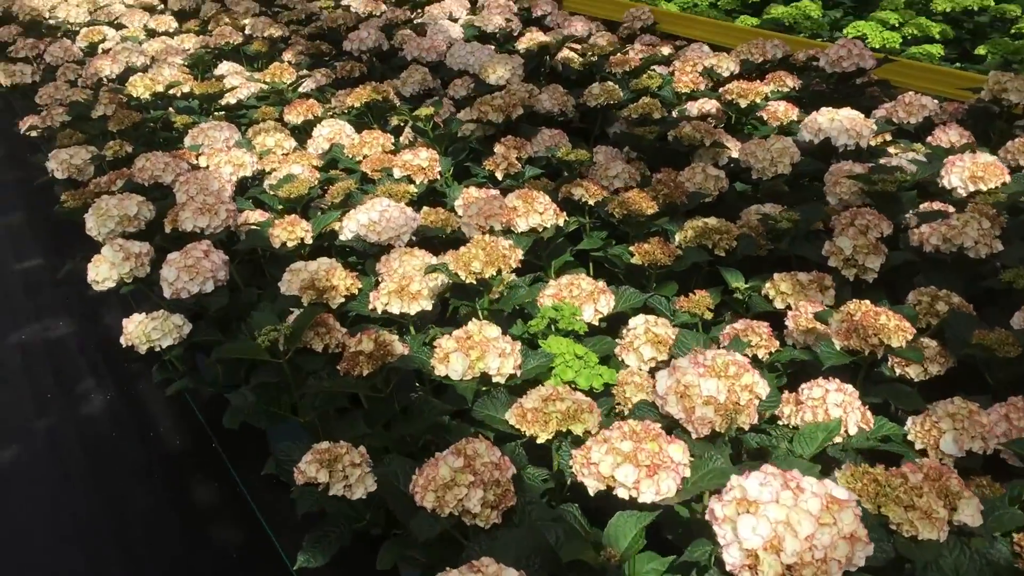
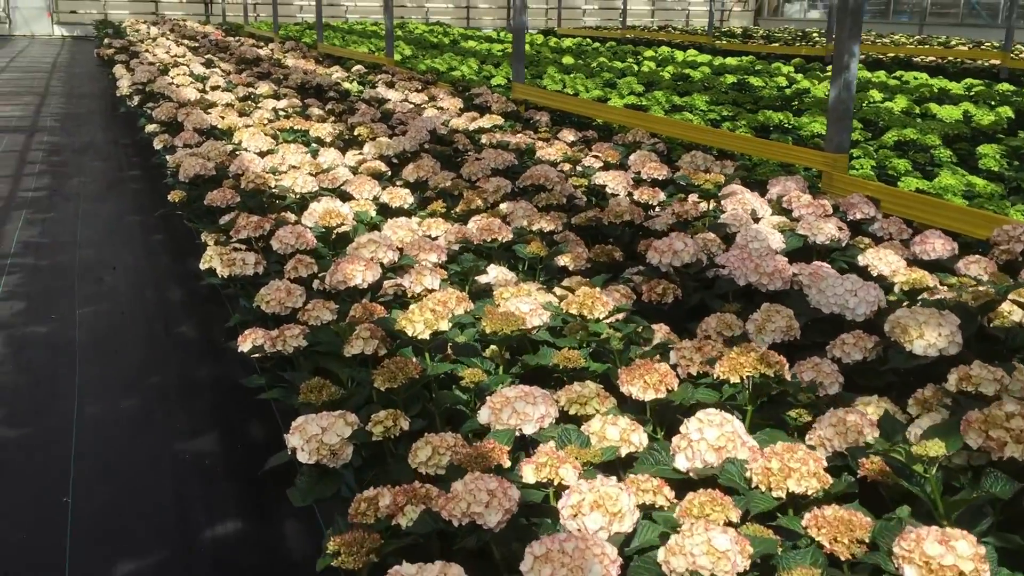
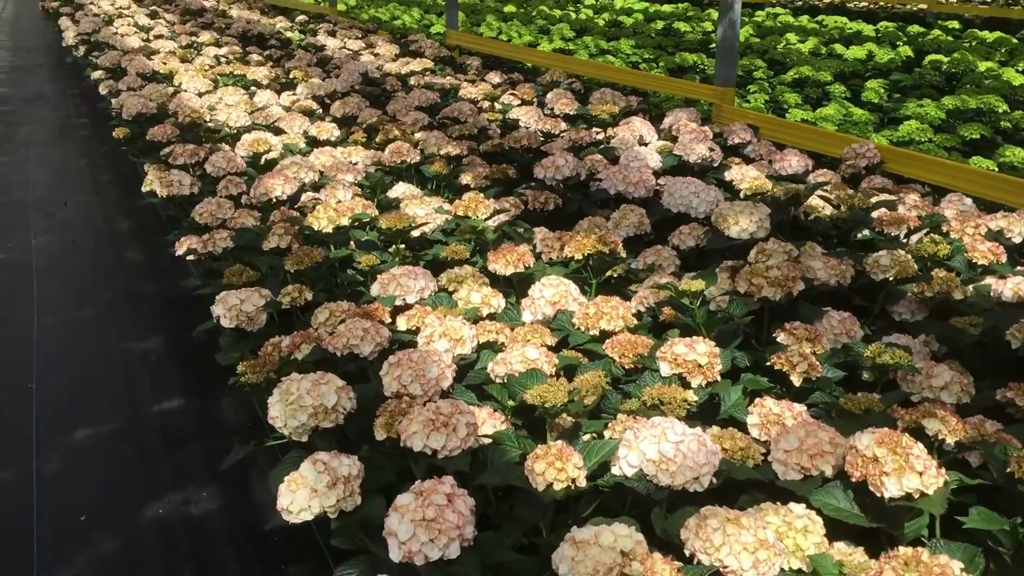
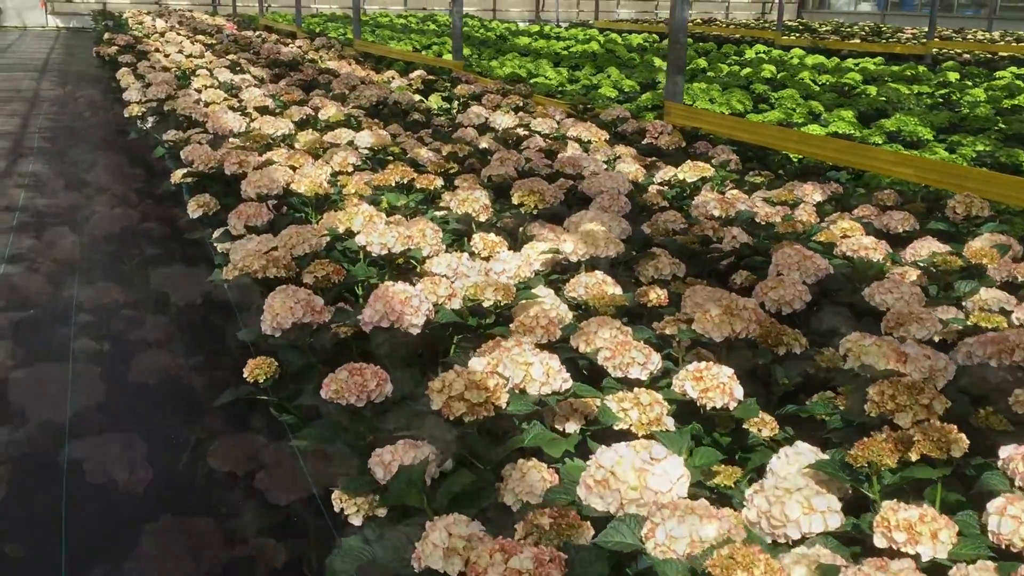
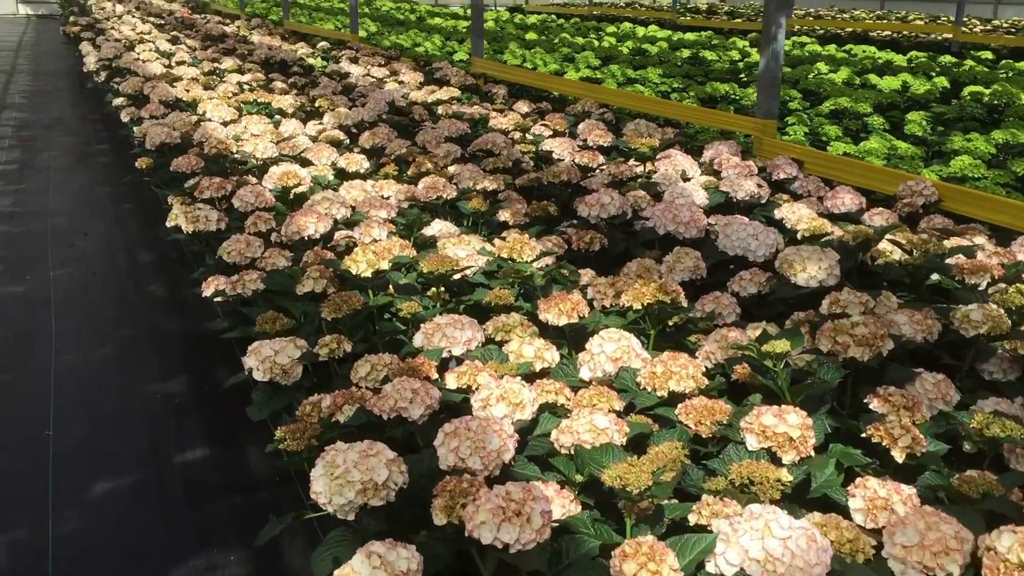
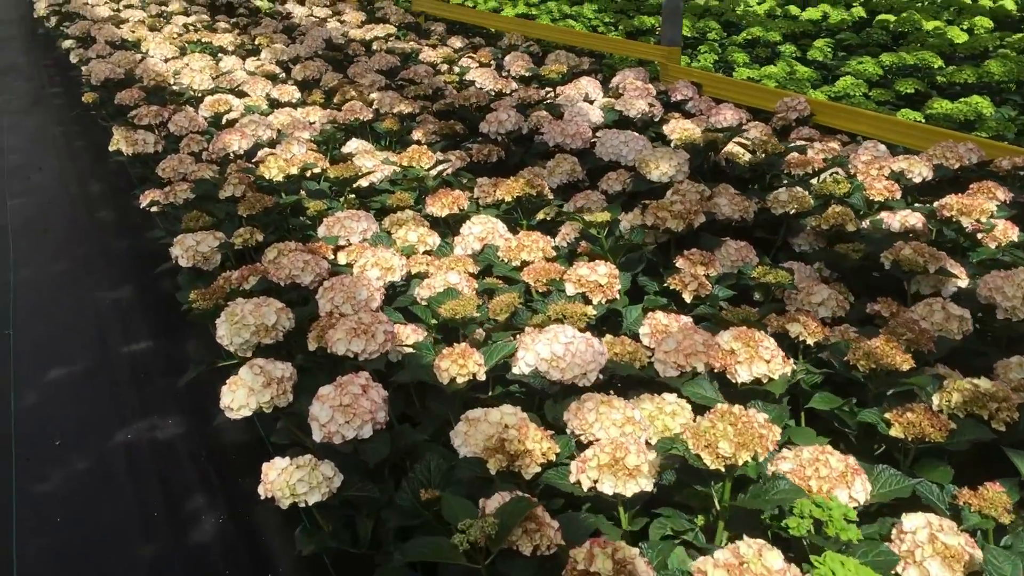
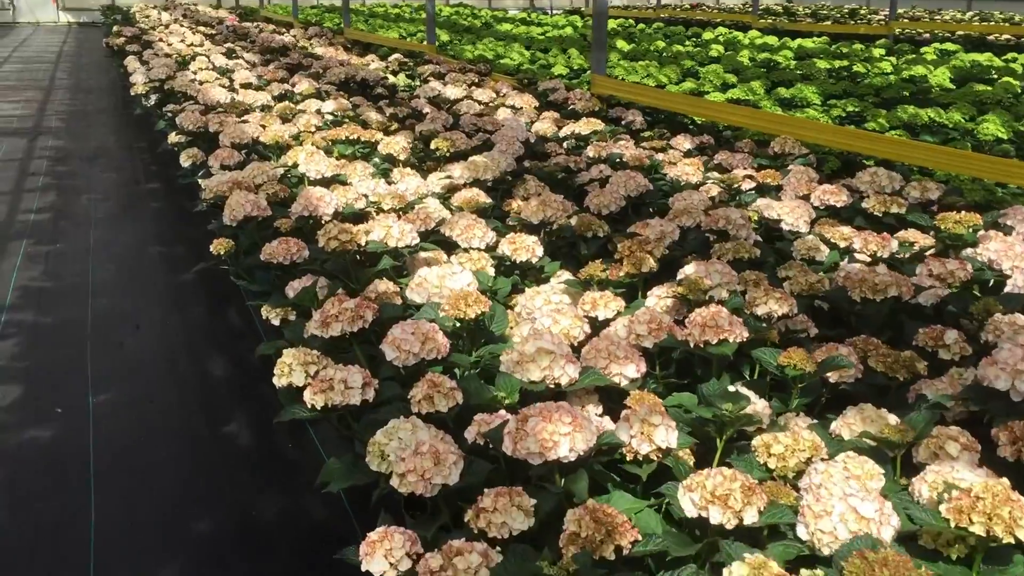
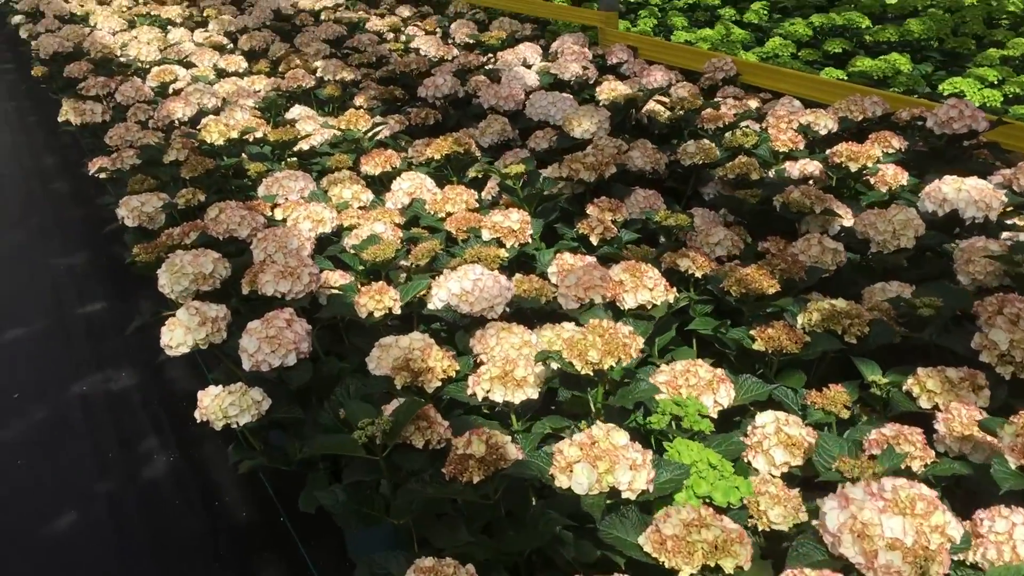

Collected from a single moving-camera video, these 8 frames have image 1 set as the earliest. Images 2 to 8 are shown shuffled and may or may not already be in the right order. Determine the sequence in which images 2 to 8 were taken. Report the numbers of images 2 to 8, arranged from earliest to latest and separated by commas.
8, 6, 3, 5, 2, 7, 4
